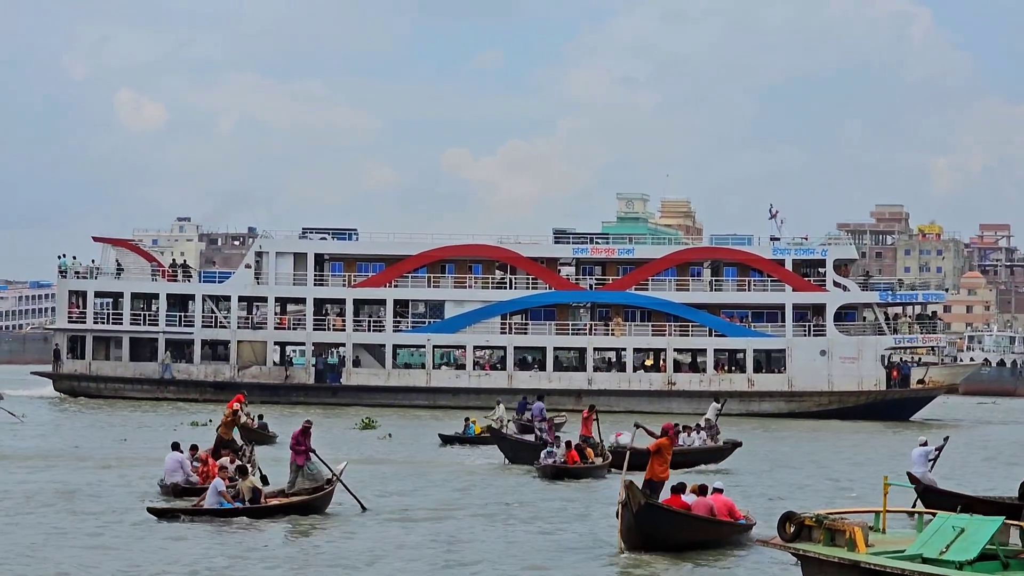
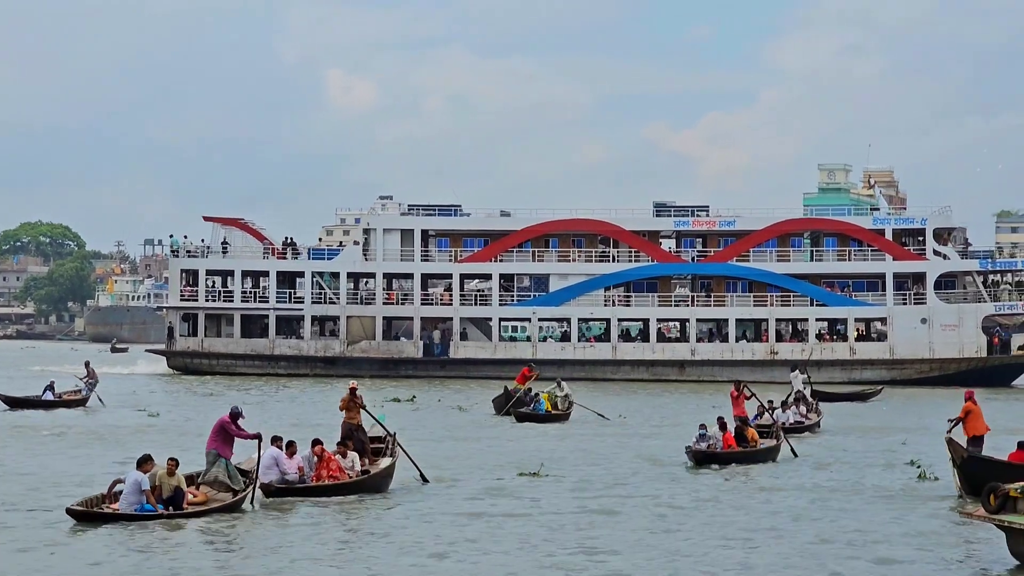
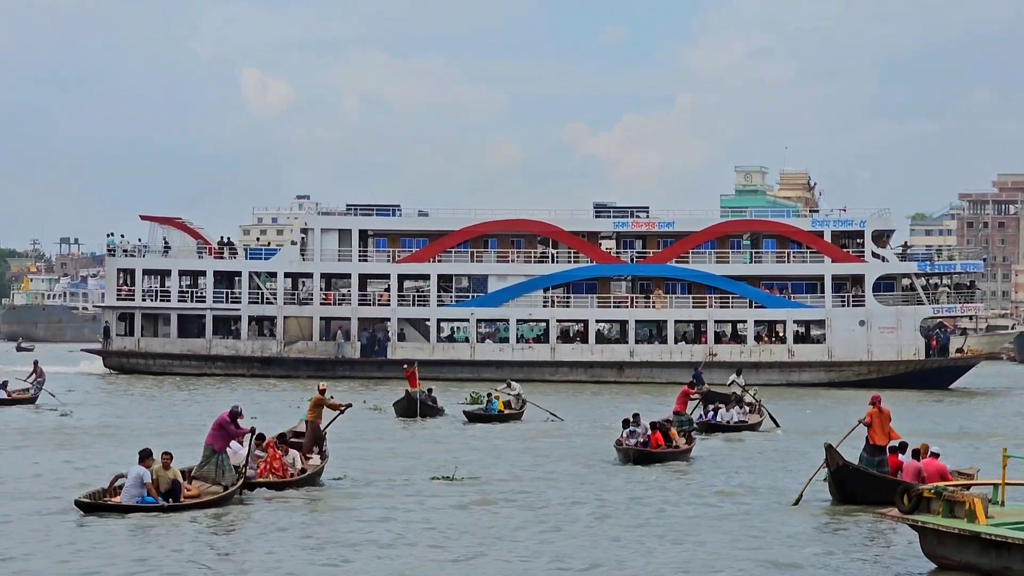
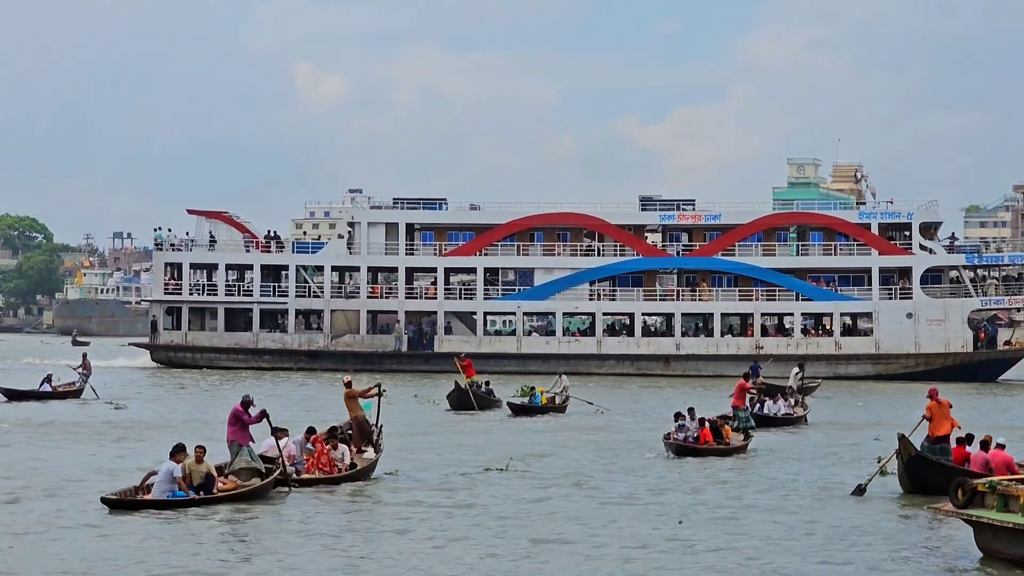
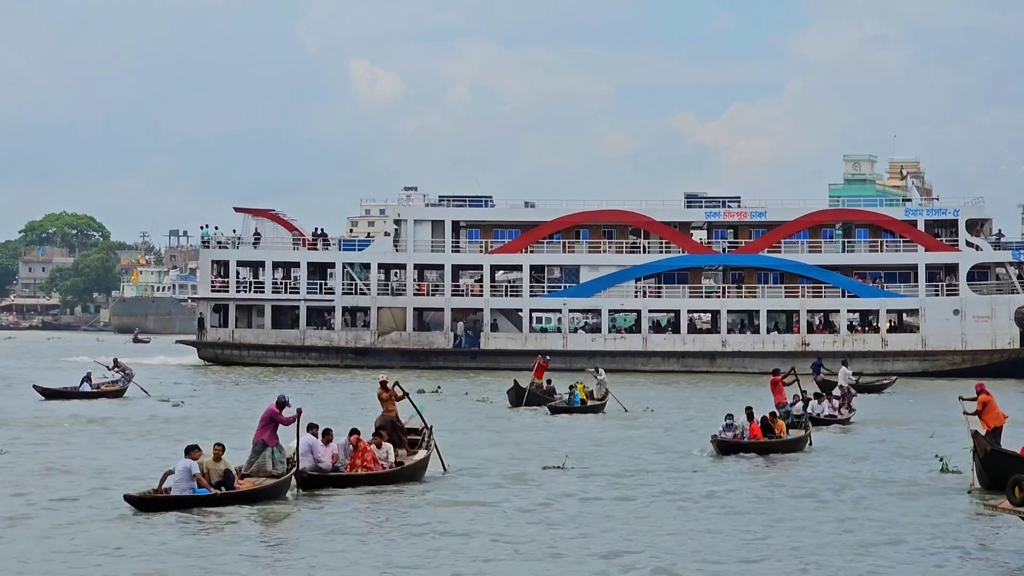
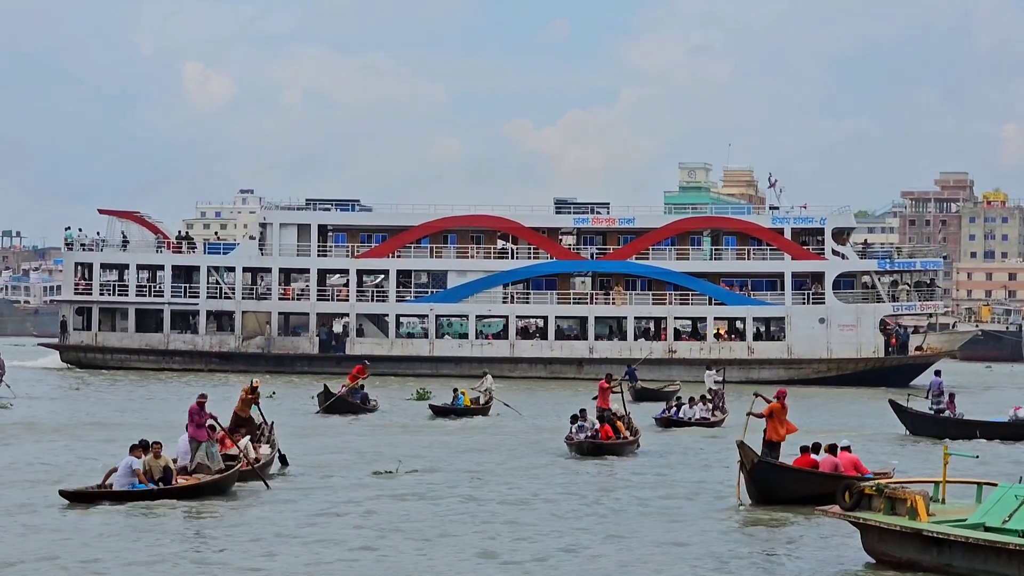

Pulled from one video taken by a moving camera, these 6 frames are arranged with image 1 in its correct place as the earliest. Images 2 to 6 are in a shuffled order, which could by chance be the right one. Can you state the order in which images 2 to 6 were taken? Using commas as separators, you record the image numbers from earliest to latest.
6, 3, 4, 5, 2
